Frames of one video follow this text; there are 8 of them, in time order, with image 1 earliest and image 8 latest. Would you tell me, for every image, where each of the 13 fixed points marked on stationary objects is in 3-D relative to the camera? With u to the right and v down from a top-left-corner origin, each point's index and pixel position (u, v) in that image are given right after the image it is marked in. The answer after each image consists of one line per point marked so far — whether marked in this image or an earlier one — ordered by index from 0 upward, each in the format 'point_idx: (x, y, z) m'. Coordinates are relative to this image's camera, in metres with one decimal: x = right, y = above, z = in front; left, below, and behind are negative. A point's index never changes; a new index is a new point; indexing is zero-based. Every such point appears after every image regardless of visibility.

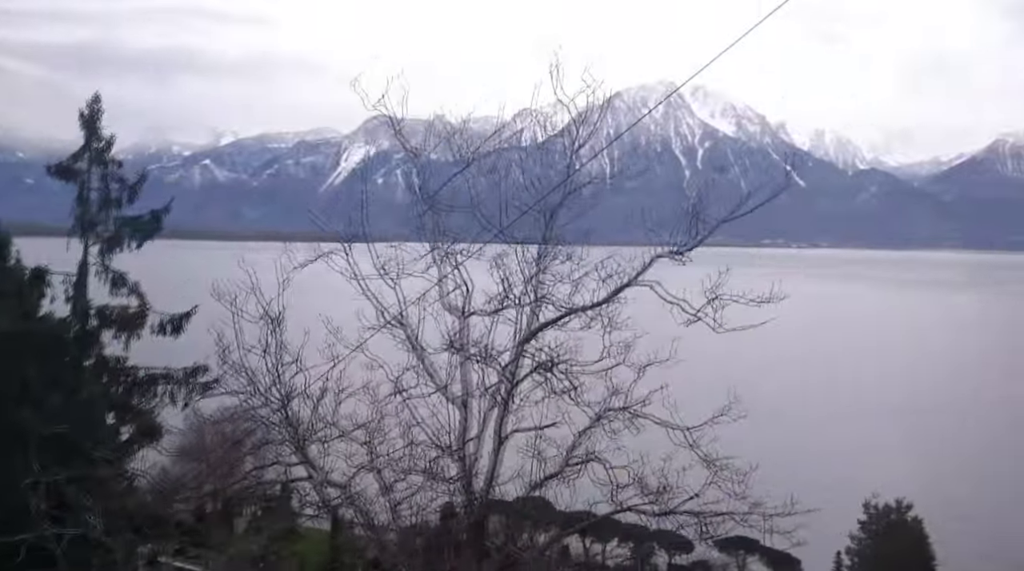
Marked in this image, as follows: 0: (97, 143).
0: (-2.3, +0.6, +5.3) m
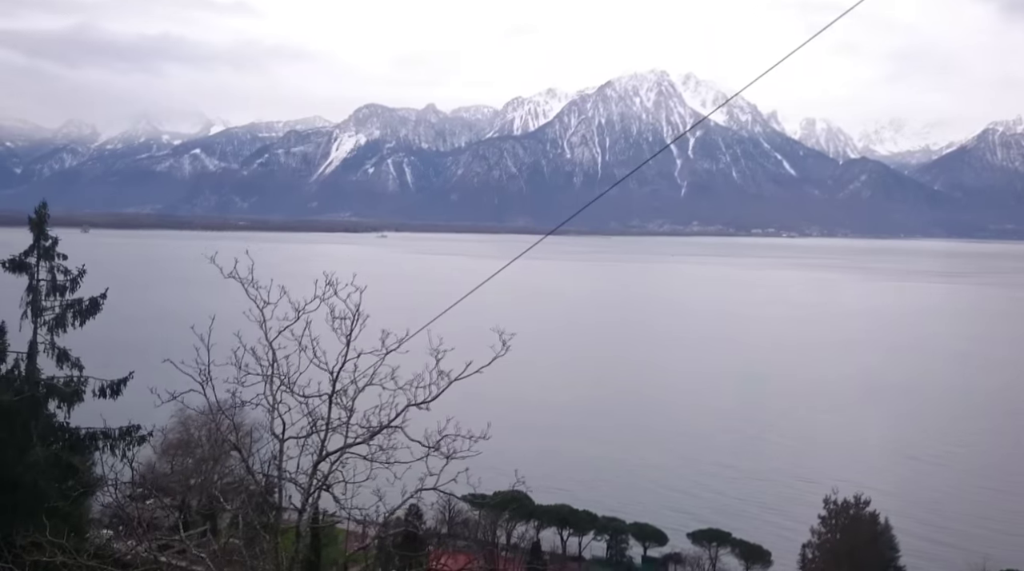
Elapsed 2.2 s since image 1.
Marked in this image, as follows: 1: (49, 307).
0: (-2.9, +0.2, +6.0) m
1: (-2.8, -0.2, +5.9) m
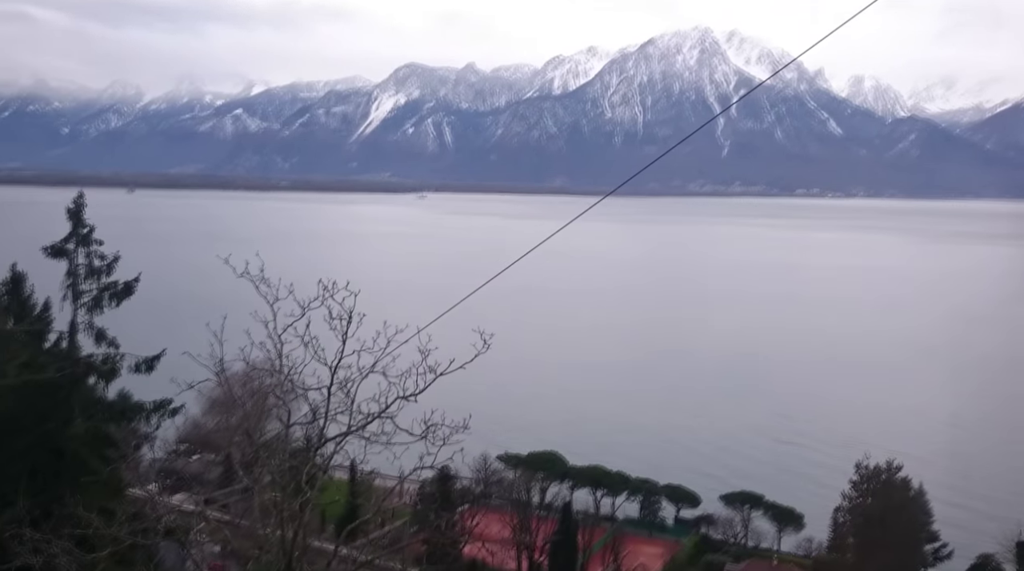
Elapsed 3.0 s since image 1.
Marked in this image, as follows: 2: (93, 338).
0: (-2.8, +0.4, +6.4) m
1: (-2.7, 0.0, +6.3) m
2: (-2.5, -0.3, +6.0) m
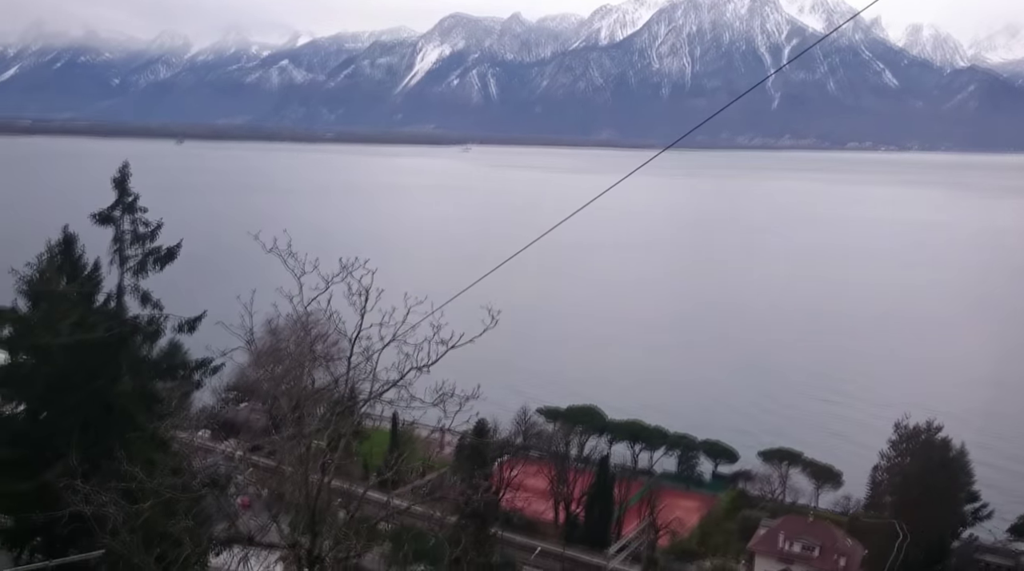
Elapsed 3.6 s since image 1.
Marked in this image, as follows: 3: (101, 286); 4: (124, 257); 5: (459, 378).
0: (-2.6, +0.6, +6.7) m
1: (-2.6, +0.2, +6.6) m
2: (-2.4, -0.1, +6.3) m
3: (-2.5, 0.0, +6.1) m
4: (-2.6, +0.2, +6.6) m
5: (-0.5, -1.1, +12.1) m
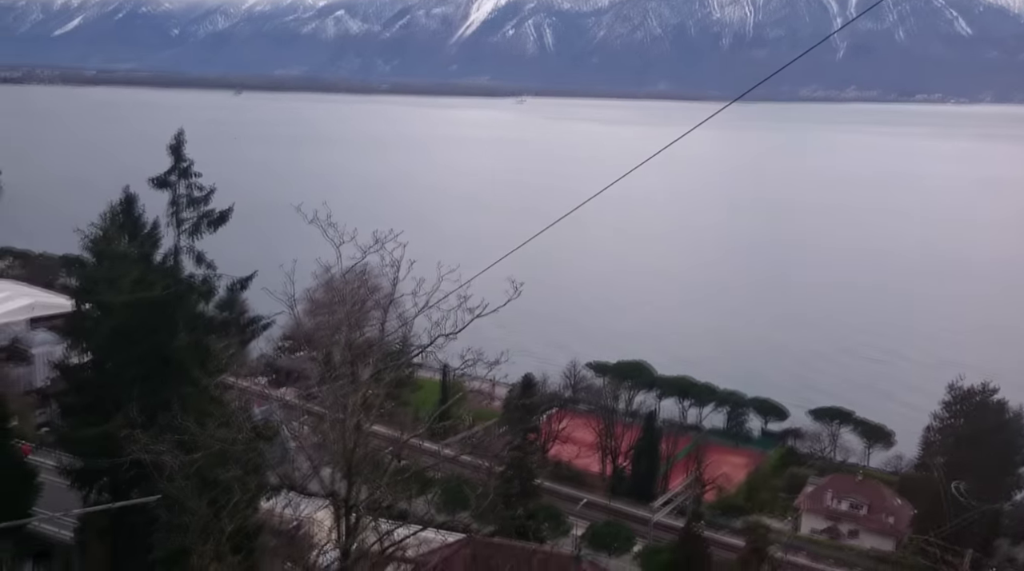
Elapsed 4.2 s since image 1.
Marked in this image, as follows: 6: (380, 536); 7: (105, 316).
0: (-2.4, +0.9, +7.0) m
1: (-2.3, +0.5, +6.9) m
2: (-2.1, +0.2, +6.6) m
3: (-2.3, +0.3, +6.5) m
4: (-2.3, +0.5, +6.9) m
5: (0.0, -0.6, +12.3) m
6: (-0.5, -1.0, +4.0) m
7: (-2.2, -0.2, +5.4) m
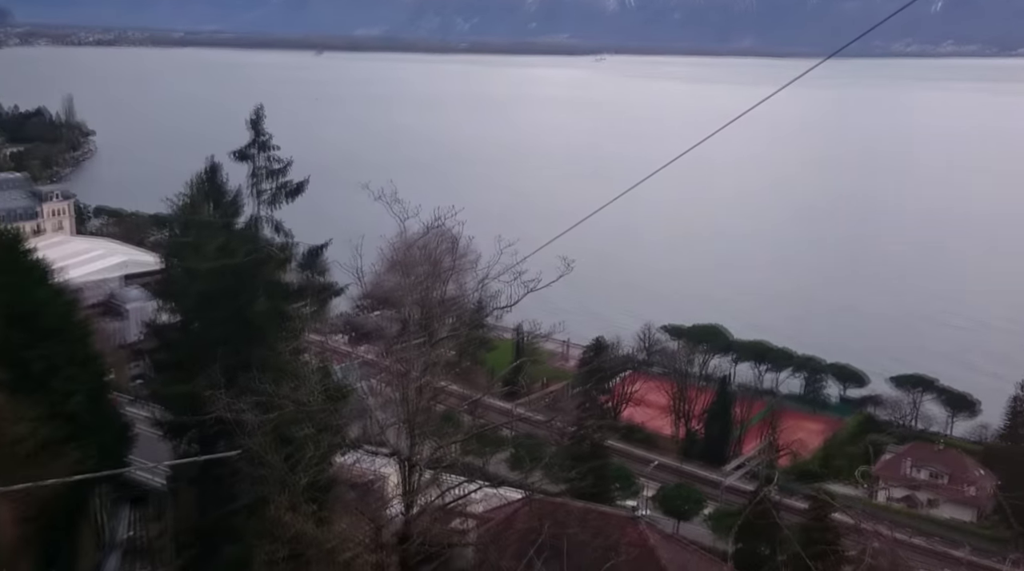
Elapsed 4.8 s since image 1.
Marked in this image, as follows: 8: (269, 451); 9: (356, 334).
0: (-1.9, +1.2, +7.3) m
1: (-1.8, +0.7, +7.2) m
2: (-1.7, +0.4, +7.0) m
3: (-1.9, +0.5, +6.8) m
4: (-1.8, +0.7, +7.3) m
5: (+0.9, -0.2, +12.5) m
6: (-0.3, -0.9, +4.3) m
7: (-1.9, 0.0, +5.8) m
8: (-1.1, -0.8, +4.6) m
9: (-0.8, -0.2, +5.0) m
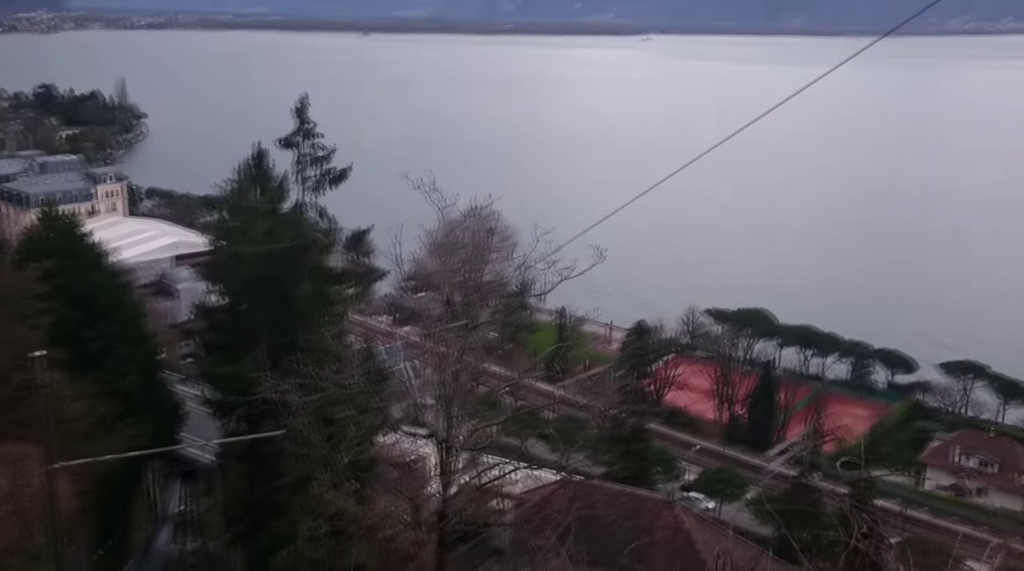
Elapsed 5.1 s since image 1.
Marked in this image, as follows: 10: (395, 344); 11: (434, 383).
0: (-1.6, +1.3, +7.5) m
1: (-1.5, +0.9, +7.4) m
2: (-1.4, +0.5, +7.1) m
3: (-1.6, +0.6, +7.0) m
4: (-1.5, +0.8, +7.4) m
5: (+1.4, 0.0, +12.6) m
6: (-0.2, -0.8, +4.4) m
7: (-1.6, +0.1, +6.0) m
8: (-1.0, -0.7, +4.8) m
9: (-0.6, -0.2, +5.1) m
10: (-0.6, -0.3, +4.9) m
11: (-0.3, -0.4, +4.3) m
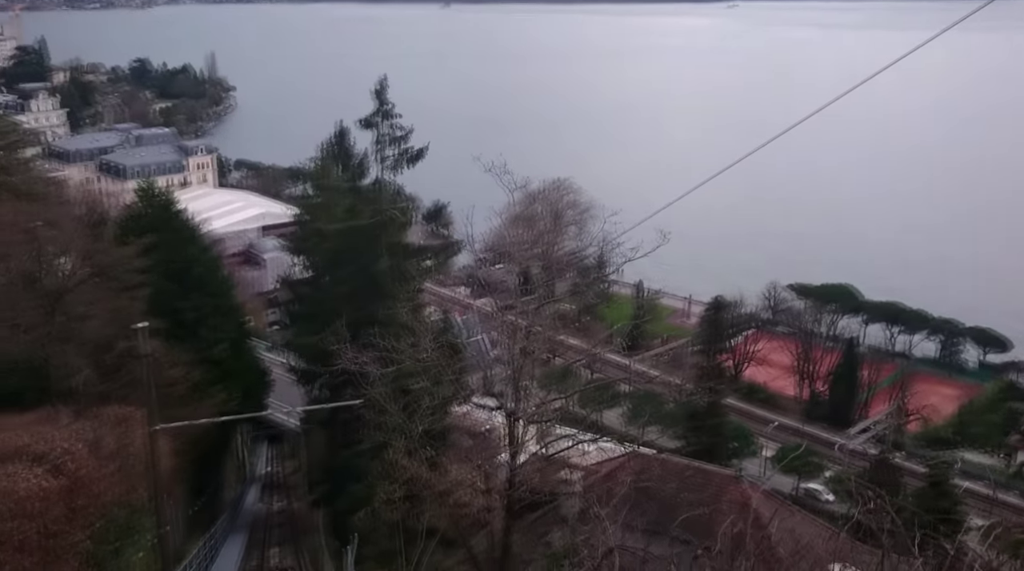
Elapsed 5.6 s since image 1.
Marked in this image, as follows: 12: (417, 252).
0: (-1.0, +1.5, +7.7) m
1: (-1.0, +1.1, +7.6) m
2: (-0.9, +0.7, +7.4) m
3: (-1.0, +0.8, +7.2) m
4: (-1.0, +1.0, +7.7) m
5: (+2.4, +0.3, +12.6) m
6: (+0.1, -0.7, +4.6) m
7: (-1.2, +0.3, +6.2) m
8: (-0.6, -0.6, +5.1) m
9: (-0.2, 0.0, +5.3) m
10: (-0.2, -0.2, +5.1) m
11: (0.0, -0.3, +4.5) m
12: (-0.6, +0.2, +6.6) m
